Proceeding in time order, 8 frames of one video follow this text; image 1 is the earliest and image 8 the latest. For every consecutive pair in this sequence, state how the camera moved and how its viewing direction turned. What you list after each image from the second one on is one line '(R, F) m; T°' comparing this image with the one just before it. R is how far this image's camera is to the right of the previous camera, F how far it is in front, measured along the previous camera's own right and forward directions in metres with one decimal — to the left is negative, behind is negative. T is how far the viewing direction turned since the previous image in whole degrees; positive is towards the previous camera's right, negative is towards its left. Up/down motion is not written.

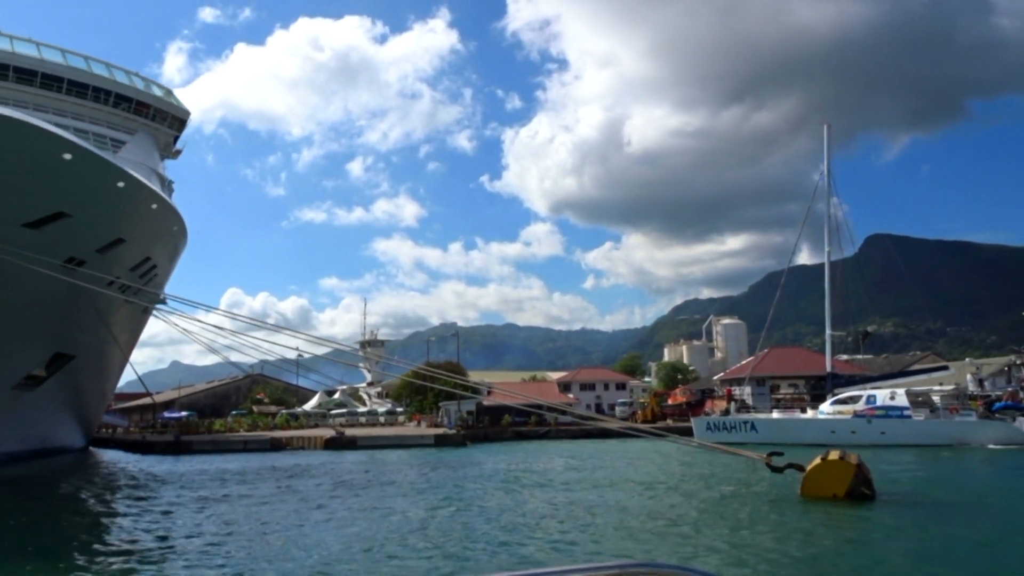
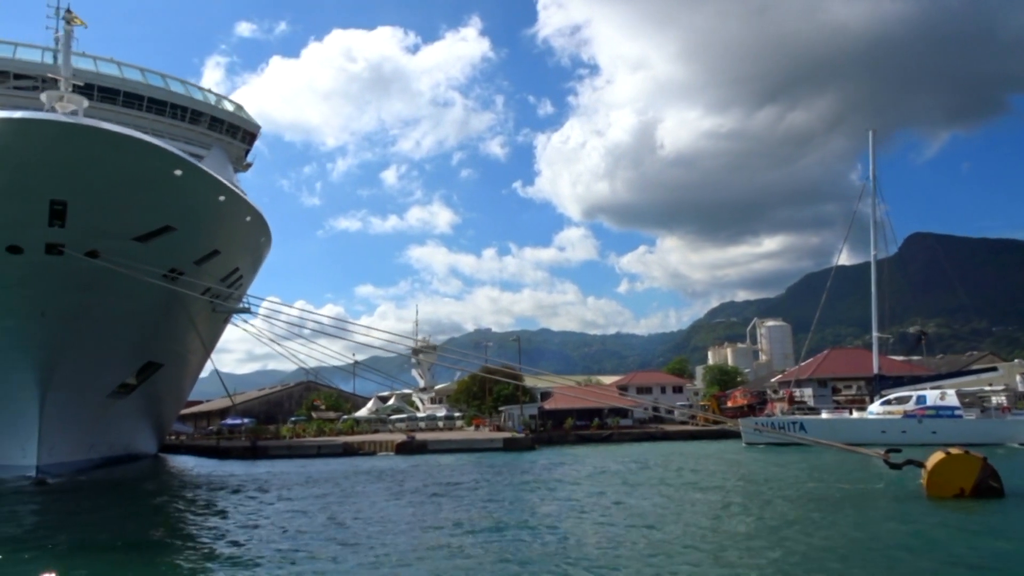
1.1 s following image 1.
(-0.6, -0.2) m; -2°
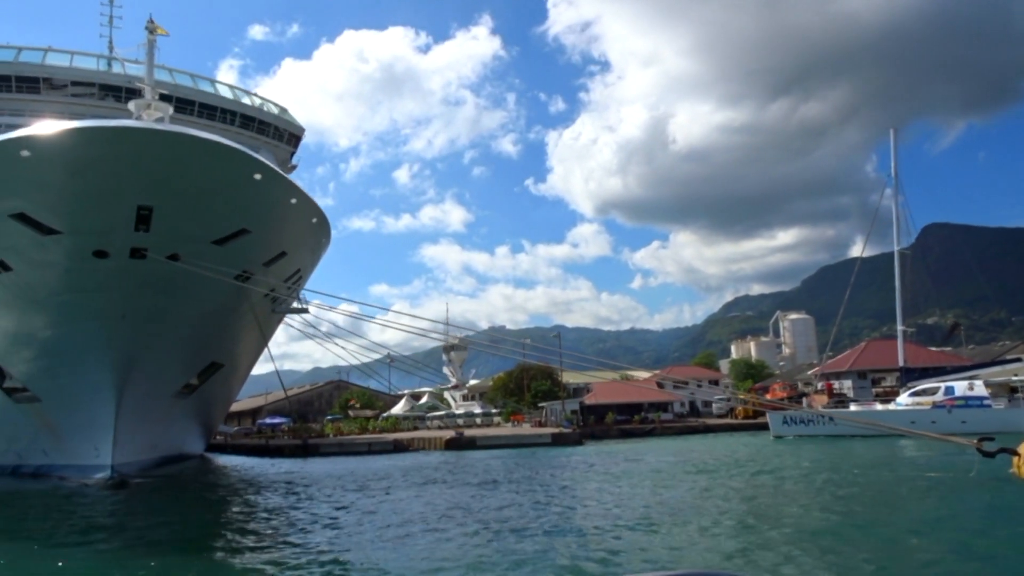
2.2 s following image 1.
(-0.7, -0.2) m; -1°
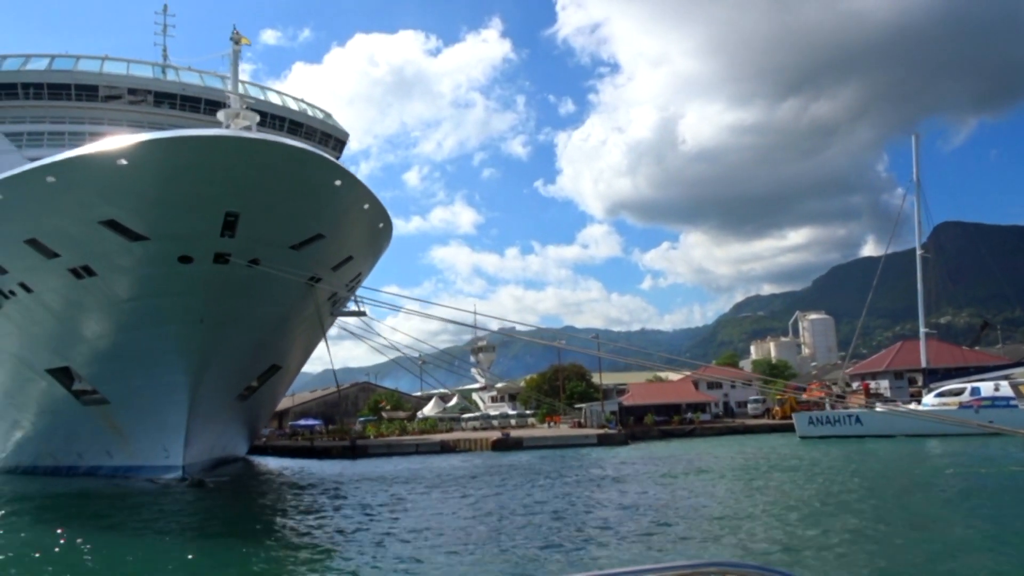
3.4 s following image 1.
(-0.7, -0.2) m; 0°
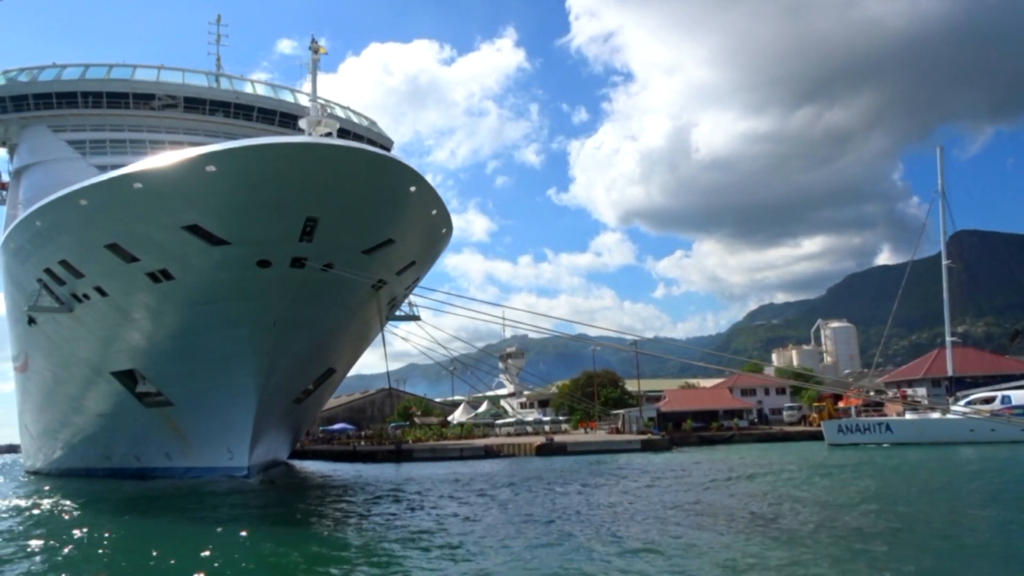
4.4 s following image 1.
(-0.7, -0.1) m; -1°
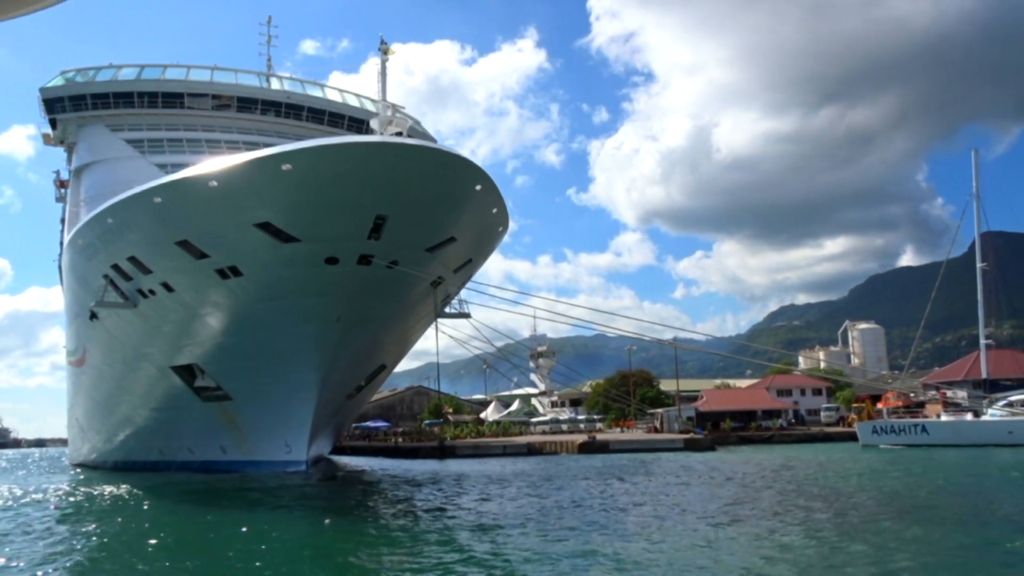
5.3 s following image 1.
(-0.5, -0.1) m; -1°
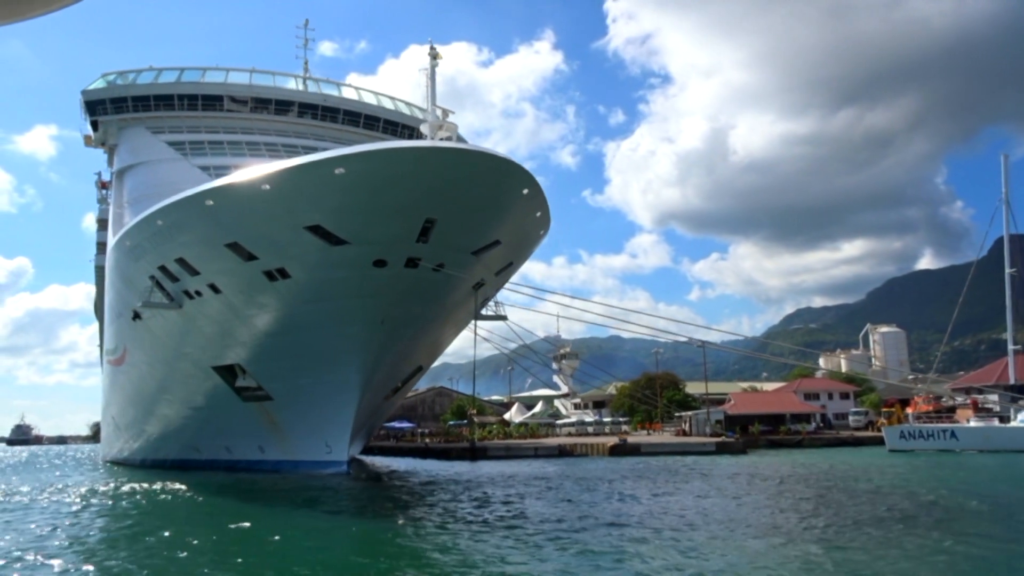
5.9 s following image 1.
(-0.4, -0.1) m; -1°
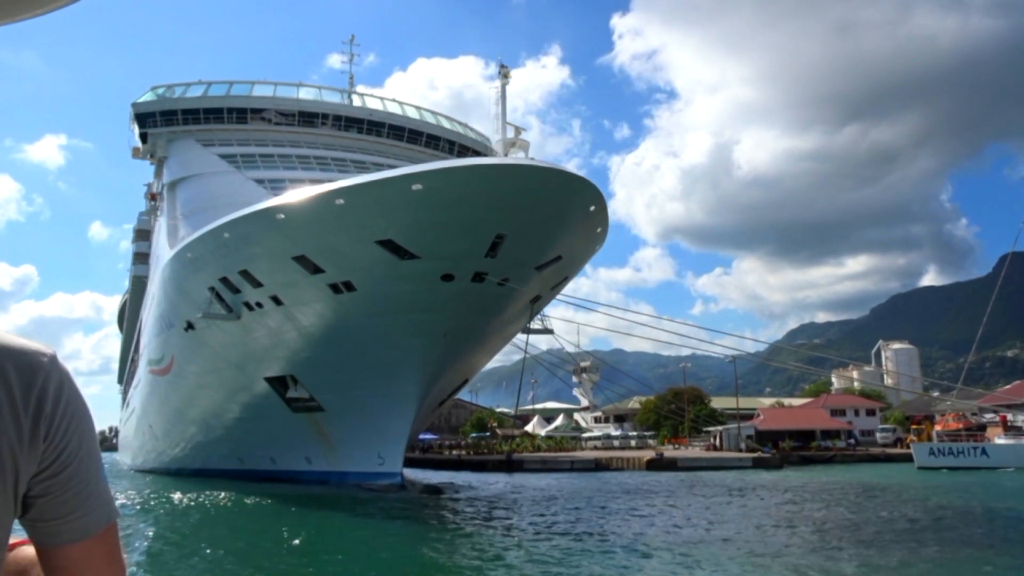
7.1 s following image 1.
(-0.8, -0.1) m; 0°
